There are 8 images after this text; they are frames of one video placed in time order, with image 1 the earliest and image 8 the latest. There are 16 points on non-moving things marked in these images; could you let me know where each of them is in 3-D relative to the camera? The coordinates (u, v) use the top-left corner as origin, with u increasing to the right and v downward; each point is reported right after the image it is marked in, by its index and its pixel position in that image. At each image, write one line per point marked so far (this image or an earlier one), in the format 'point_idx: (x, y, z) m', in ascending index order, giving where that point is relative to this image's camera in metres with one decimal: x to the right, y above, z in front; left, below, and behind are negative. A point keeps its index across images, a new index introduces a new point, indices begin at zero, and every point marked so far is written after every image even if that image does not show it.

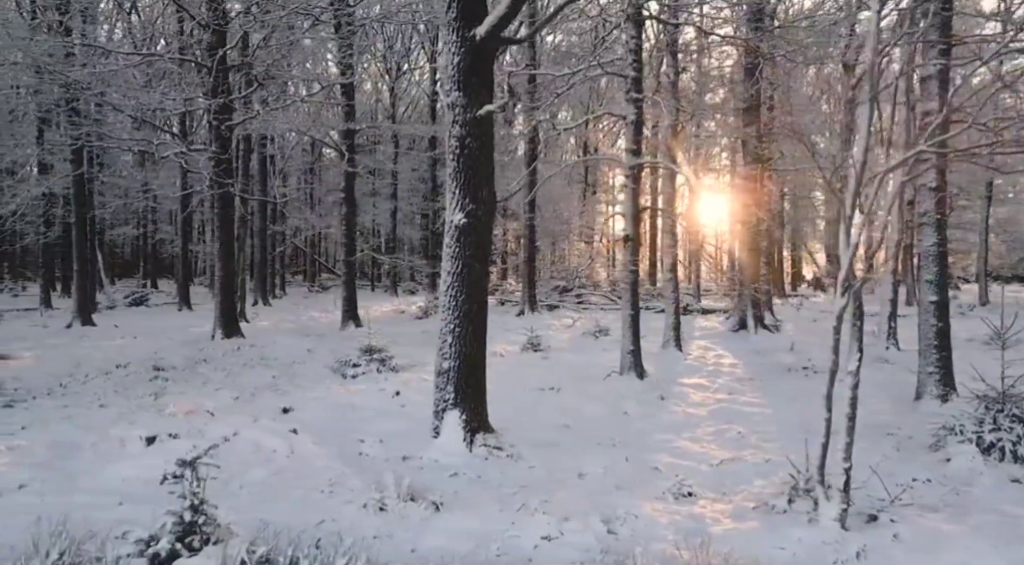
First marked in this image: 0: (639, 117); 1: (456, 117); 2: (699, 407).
0: (+2.2, +2.8, +12.7) m
1: (-0.5, +1.4, +6.3) m
2: (+2.5, -1.6, +10.0) m
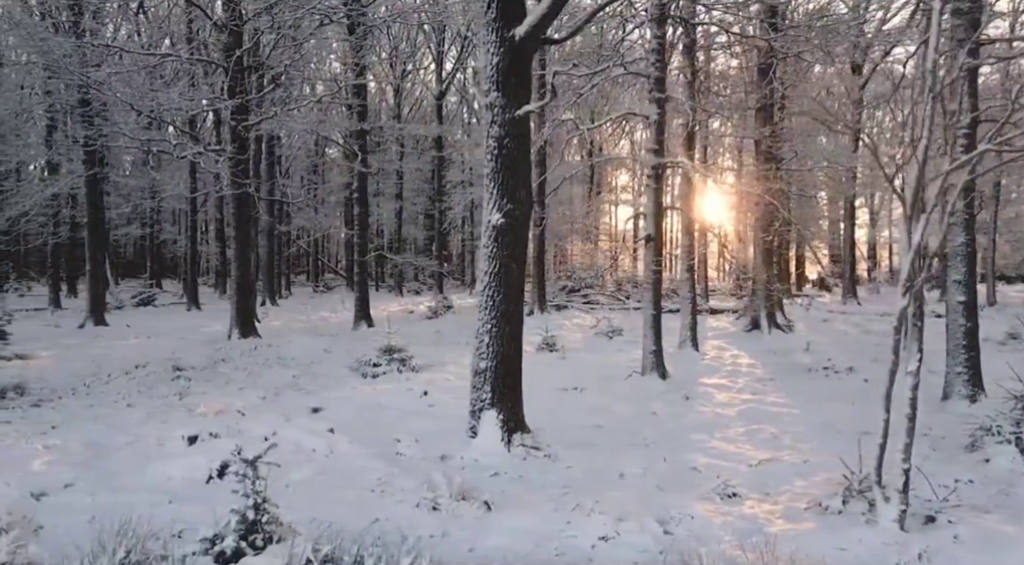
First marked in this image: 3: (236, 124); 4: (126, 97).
0: (+2.5, +2.8, +12.7) m
1: (-0.1, +1.4, +6.3) m
2: (+2.8, -1.6, +10.0) m
3: (-5.3, +3.0, +14.1) m
4: (-7.3, +3.5, +14.0) m
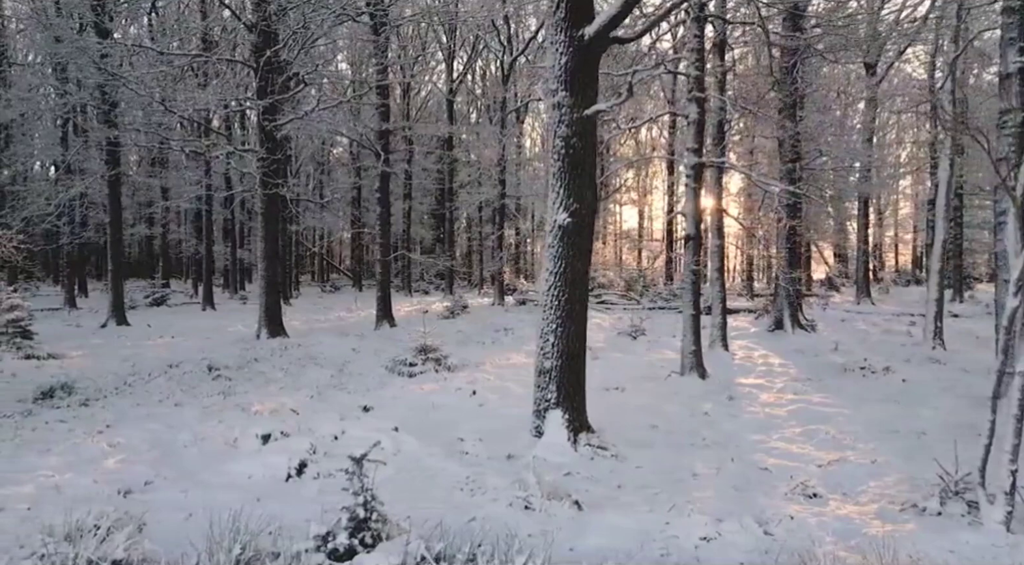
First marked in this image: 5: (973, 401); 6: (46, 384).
0: (+3.2, +2.8, +12.6) m
1: (+0.4, +1.4, +6.3) m
2: (+3.4, -1.6, +9.9) m
3: (-4.6, +3.0, +14.2) m
4: (-6.6, +3.5, +14.1) m
5: (+6.9, -1.8, +11.4) m
6: (-7.4, -1.6, +11.8) m
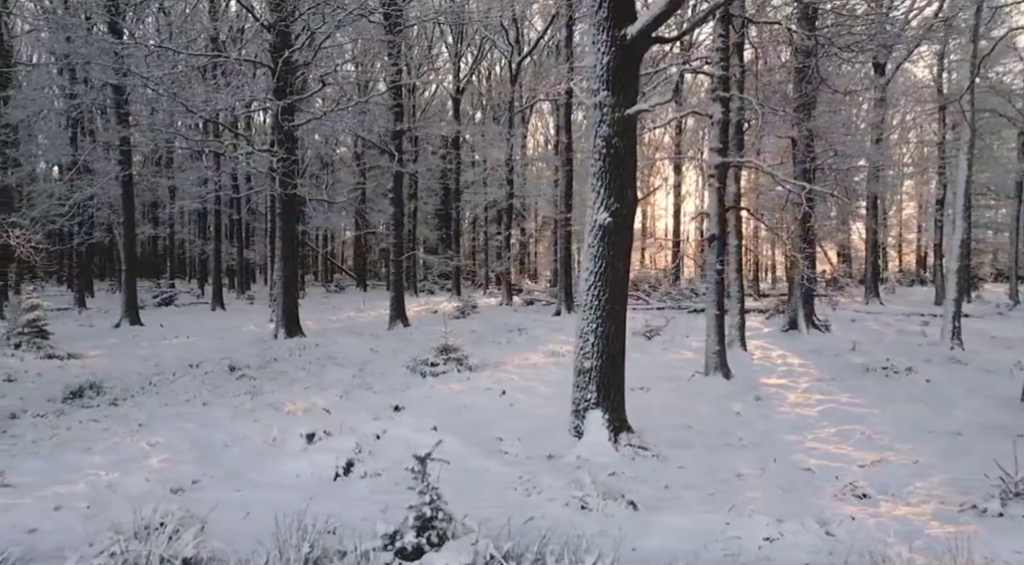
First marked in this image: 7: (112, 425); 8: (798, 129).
0: (+3.6, +2.8, +12.6) m
1: (+0.8, +1.4, +6.3) m
2: (+3.8, -1.6, +9.9) m
3: (-4.2, +3.0, +14.2) m
4: (-6.2, +3.5, +14.2) m
5: (+7.3, -1.8, +11.3) m
6: (-7.0, -1.6, +11.9) m
7: (-4.5, -1.6, +8.5) m
8: (+5.9, +3.2, +15.7) m
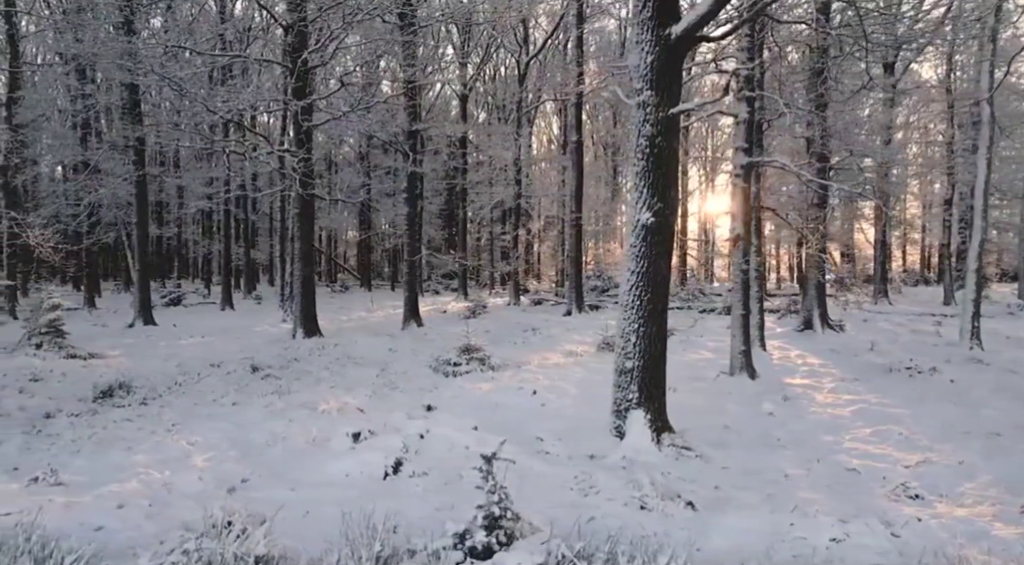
0: (+4.0, +2.8, +12.6) m
1: (+1.1, +1.4, +6.3) m
2: (+4.2, -1.6, +9.9) m
3: (-3.8, +3.0, +14.2) m
4: (-5.8, +3.5, +14.2) m
5: (+7.7, -1.8, +11.3) m
6: (-6.6, -1.6, +12.0) m
7: (-4.1, -1.6, +8.5) m
8: (+6.3, +3.2, +15.7) m
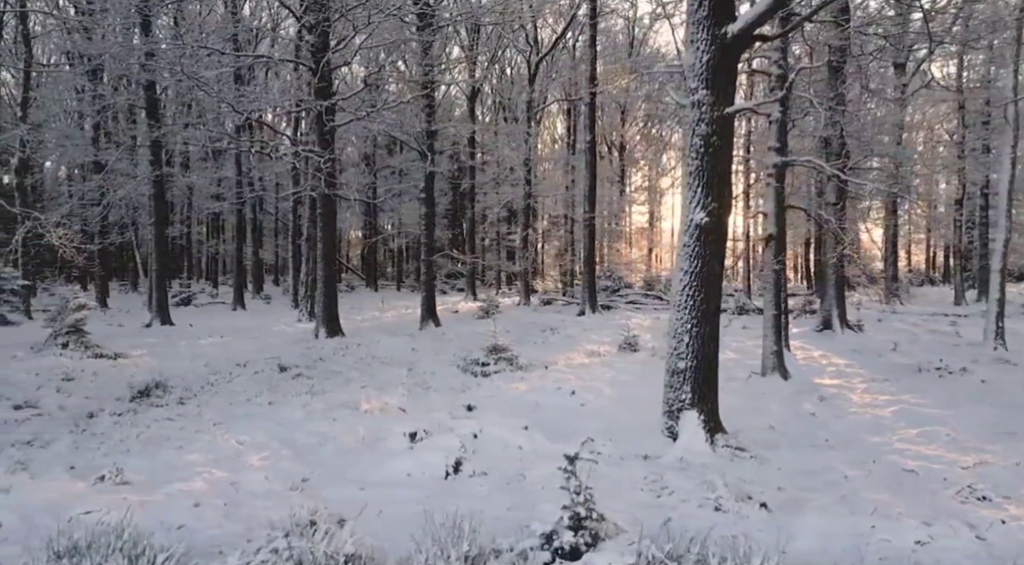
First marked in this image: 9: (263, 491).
0: (+4.5, +2.8, +12.5) m
1: (+1.6, +1.4, +6.3) m
2: (+4.7, -1.6, +9.8) m
3: (-3.2, +3.0, +14.3) m
4: (-5.2, +3.5, +14.3) m
5: (+8.2, -1.8, +11.2) m
6: (-6.1, -1.6, +12.0) m
7: (-3.6, -1.6, +8.5) m
8: (+6.8, +3.2, +15.6) m
9: (-1.6, -1.3, +4.8) m
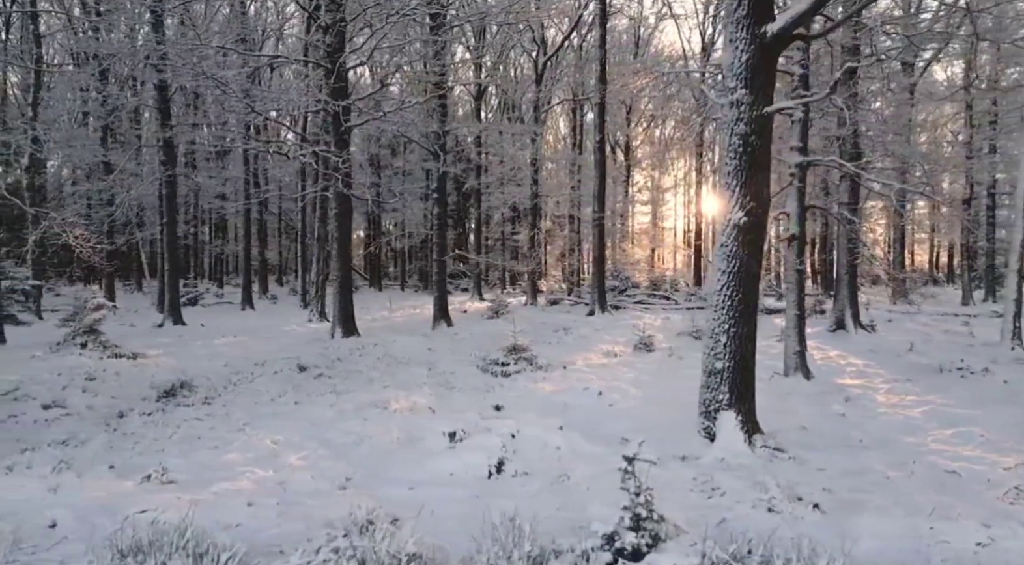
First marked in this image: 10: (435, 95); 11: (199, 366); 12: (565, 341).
0: (+4.9, +2.8, +12.5) m
1: (+1.9, +1.4, +6.2) m
2: (+5.0, -1.6, +9.8) m
3: (-2.9, +3.0, +14.3) m
4: (-4.8, +3.5, +14.3) m
5: (+8.6, -1.8, +11.1) m
6: (-5.7, -1.6, +12.1) m
7: (-3.3, -1.6, +8.6) m
8: (+7.2, +3.2, +15.5) m
9: (-1.3, -1.3, +4.8) m
10: (-1.4, +3.9, +15.5) m
11: (-6.0, -1.6, +14.7) m
12: (+1.4, -1.4, +18.3) m
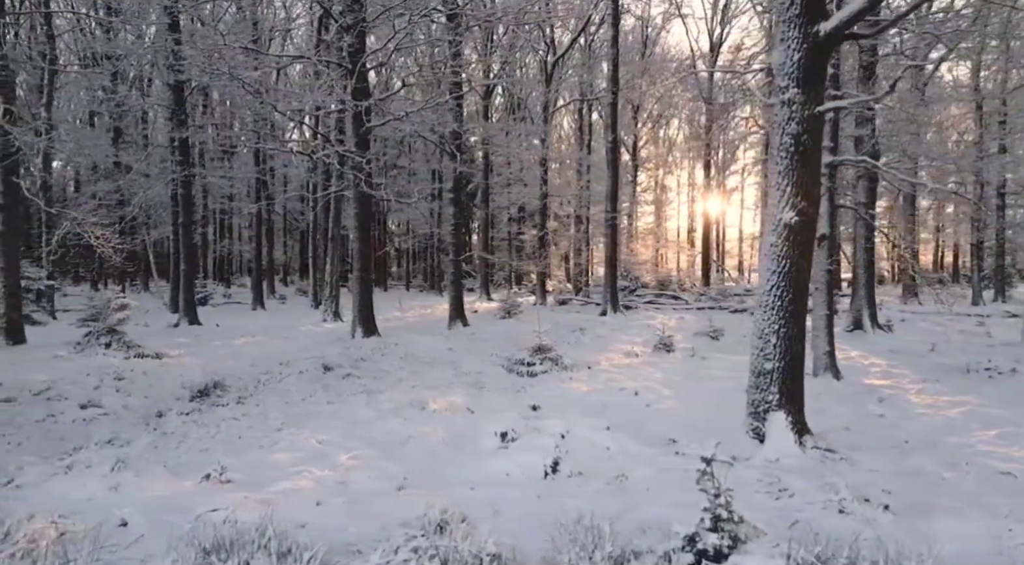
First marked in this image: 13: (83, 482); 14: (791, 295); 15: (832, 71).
0: (+5.3, +2.8, +12.4) m
1: (+2.3, +1.4, +6.2) m
2: (+5.5, -1.6, +9.7) m
3: (-2.4, +3.0, +14.3) m
4: (-4.3, +3.5, +14.3) m
5: (+9.0, -1.8, +11.0) m
6: (-5.3, -1.6, +12.1) m
7: (-2.9, -1.6, +8.6) m
8: (+7.7, +3.2, +15.5) m
9: (-0.9, -1.3, +4.8) m
10: (-0.9, +3.9, +15.5) m
11: (-5.5, -1.6, +14.8) m
12: (+1.9, -1.4, +18.3) m
13: (-3.0, -1.4, +5.3) m
14: (+2.4, -0.1, +6.4) m
15: (+5.3, +3.5, +12.4) m
